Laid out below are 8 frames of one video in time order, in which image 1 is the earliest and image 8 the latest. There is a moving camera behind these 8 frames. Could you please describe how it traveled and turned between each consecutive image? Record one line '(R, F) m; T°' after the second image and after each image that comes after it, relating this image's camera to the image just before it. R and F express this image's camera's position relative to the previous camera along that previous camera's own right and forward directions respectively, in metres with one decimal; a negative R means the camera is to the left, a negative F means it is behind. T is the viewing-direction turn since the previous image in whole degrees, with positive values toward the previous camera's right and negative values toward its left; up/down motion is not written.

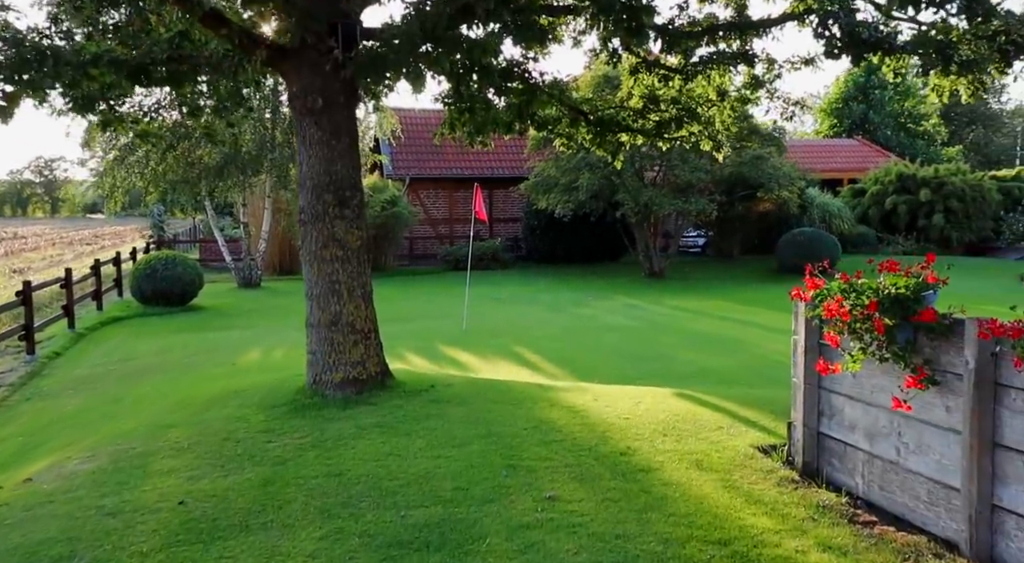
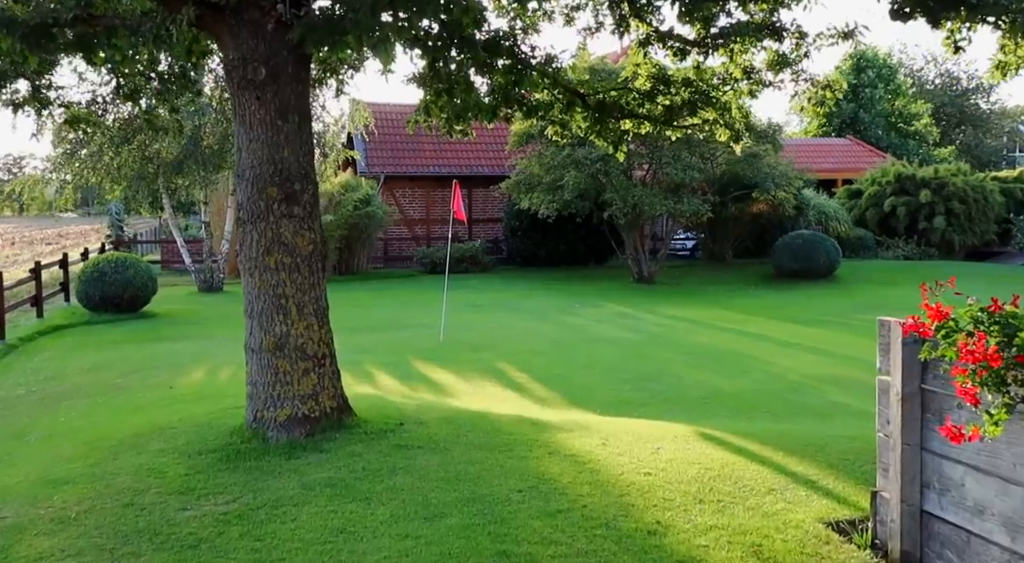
(0.0, +1.1) m; +1°
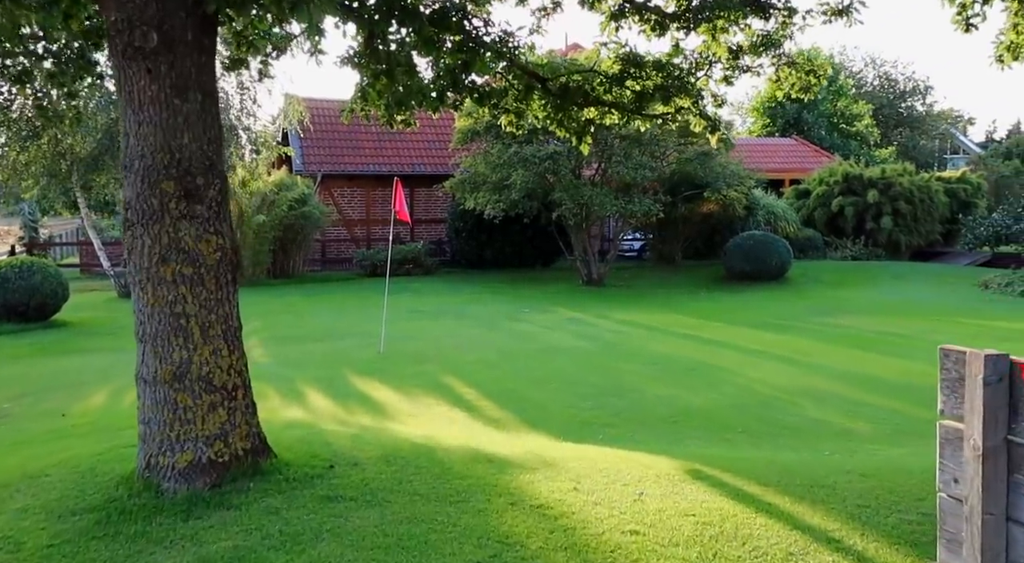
(0.0, +0.8) m; +4°
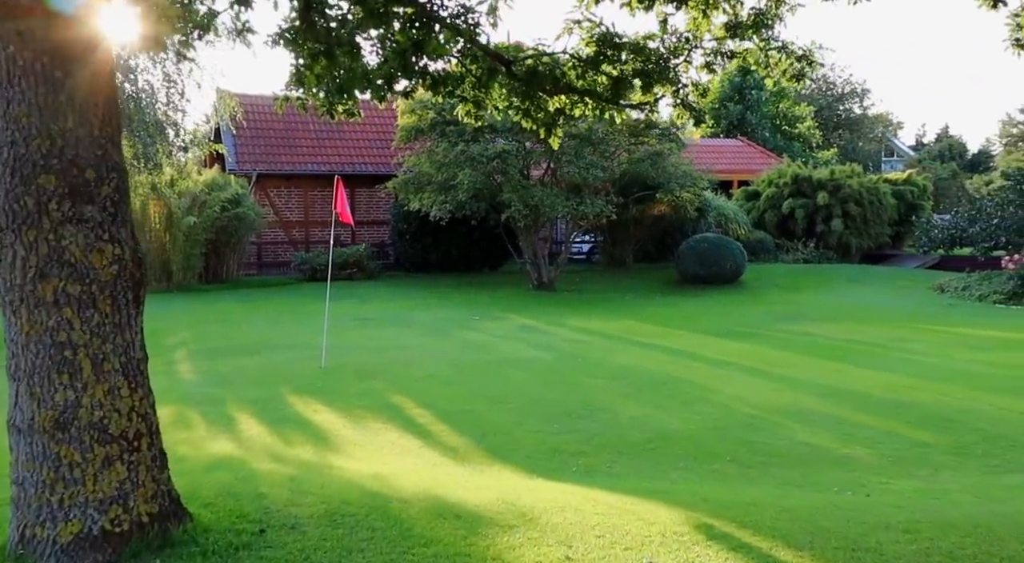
(-0.1, +0.7) m; +4°
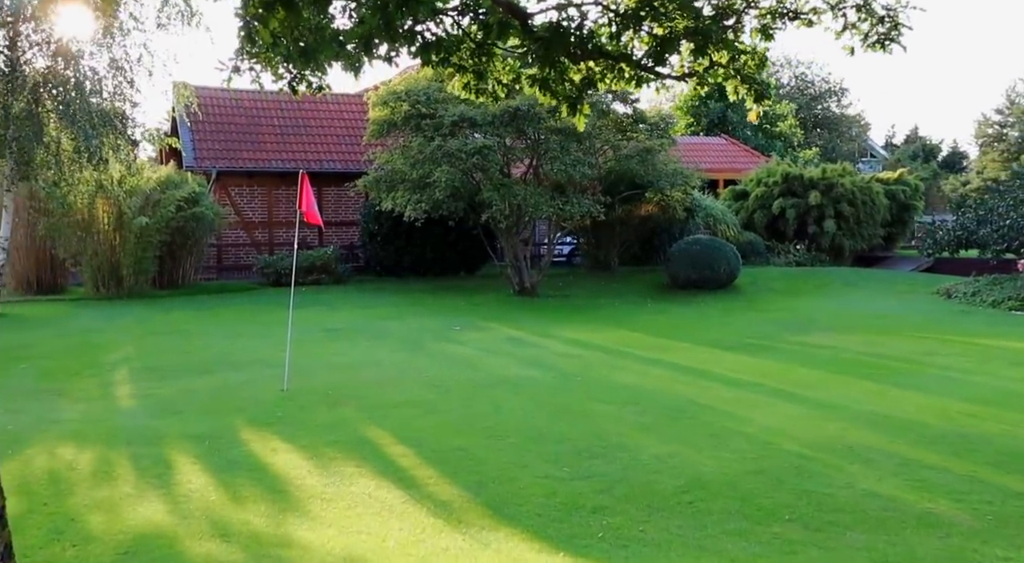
(-0.2, +1.2) m; +2°
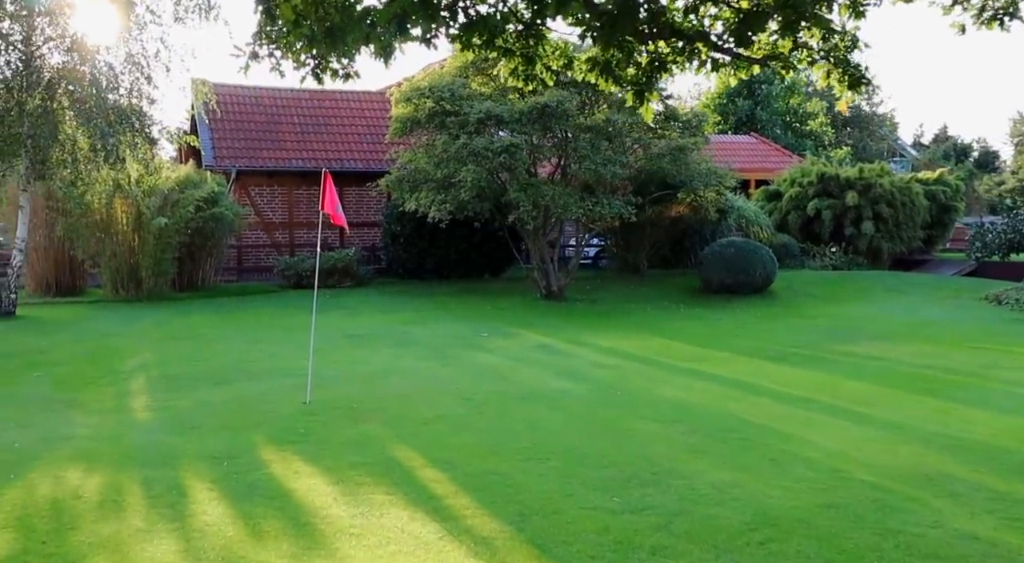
(-0.1, +0.5) m; -1°
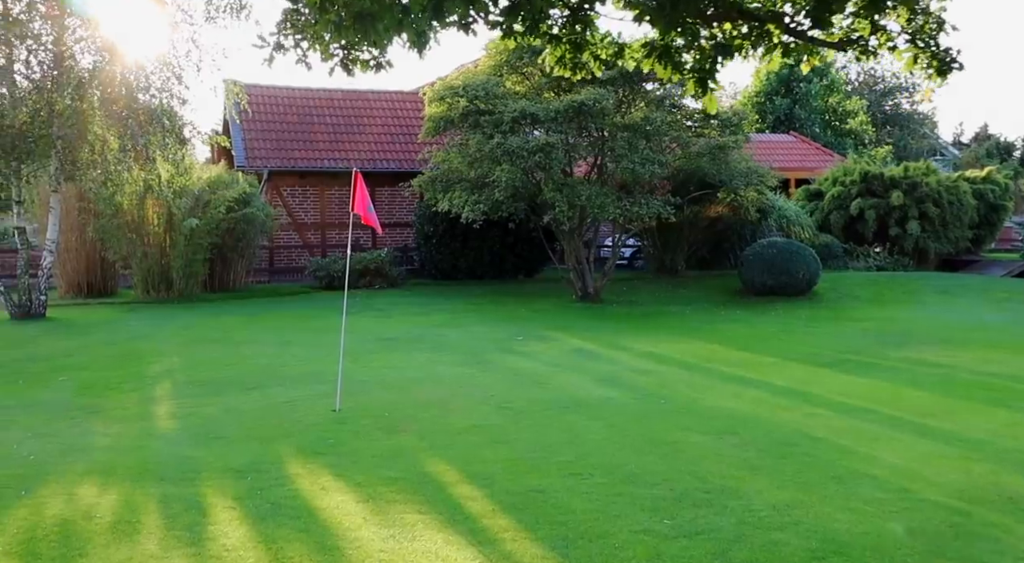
(-0.1, +0.3) m; -2°
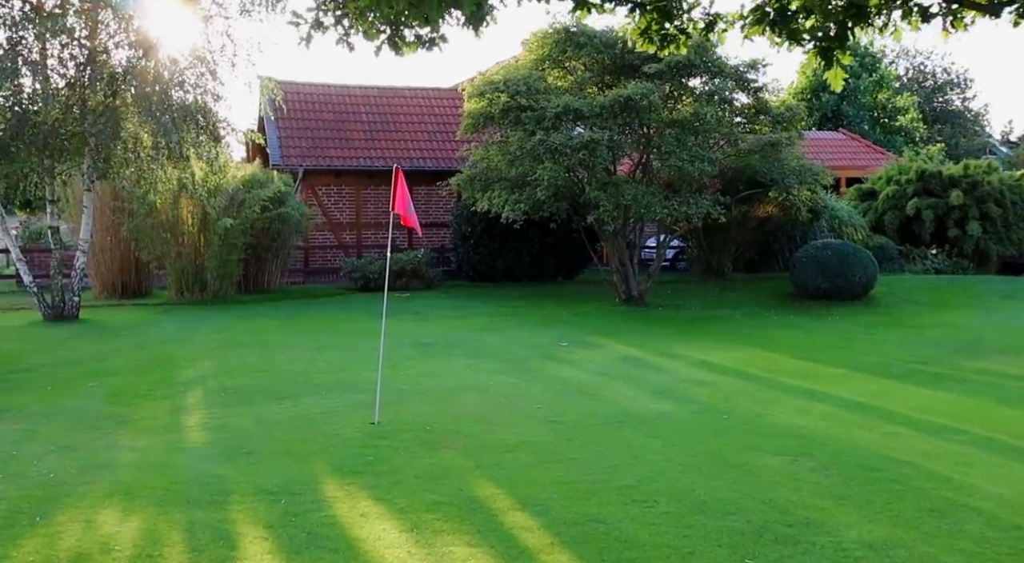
(-0.1, +0.5) m; -2°
